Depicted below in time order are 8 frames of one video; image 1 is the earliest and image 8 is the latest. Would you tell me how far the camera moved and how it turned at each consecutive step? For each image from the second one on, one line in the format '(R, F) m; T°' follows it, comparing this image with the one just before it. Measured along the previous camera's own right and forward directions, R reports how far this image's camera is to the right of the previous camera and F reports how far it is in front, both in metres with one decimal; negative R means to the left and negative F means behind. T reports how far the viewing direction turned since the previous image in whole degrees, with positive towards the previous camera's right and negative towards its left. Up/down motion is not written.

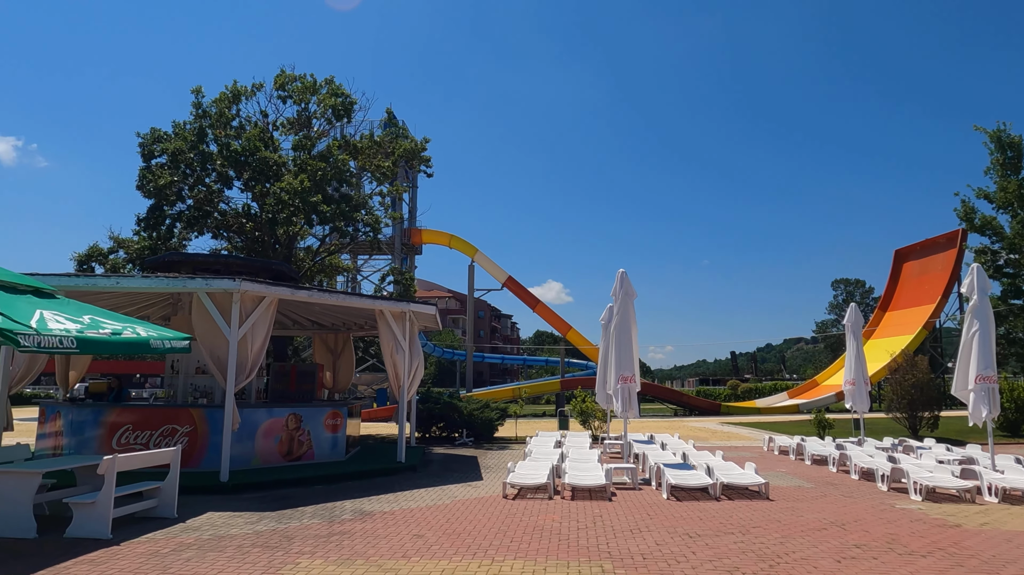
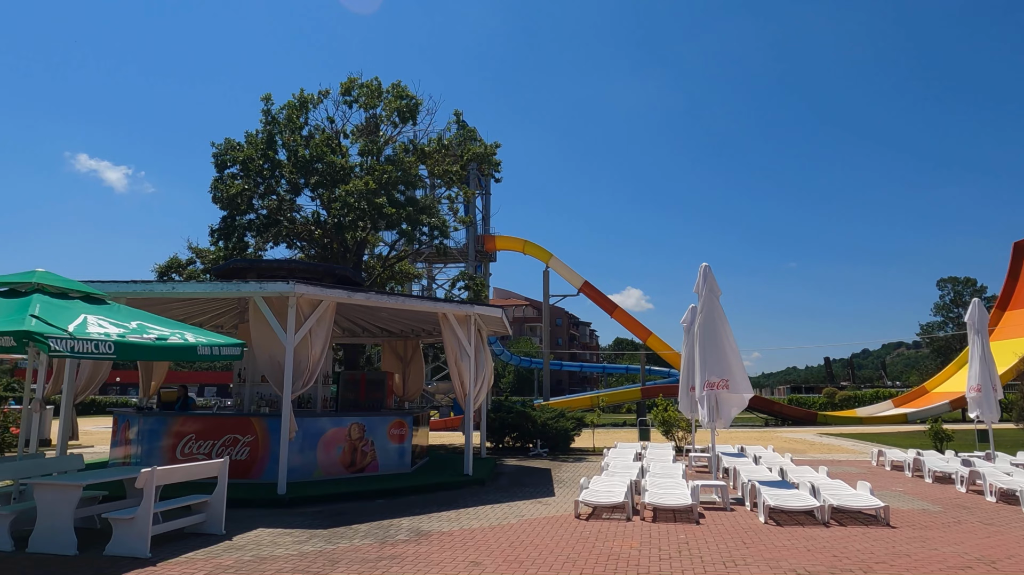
(+0.1, +0.9) m; -7°
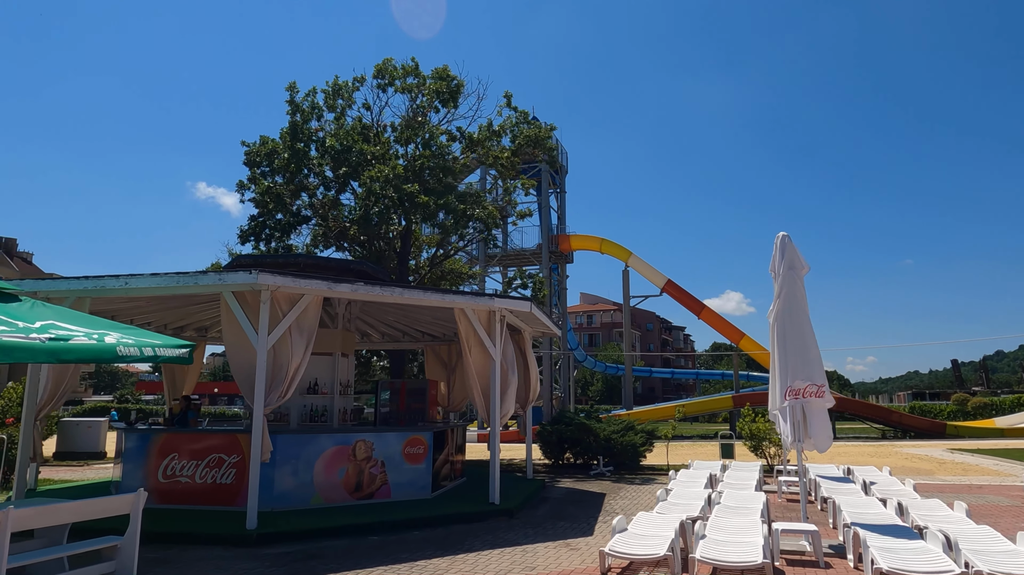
(+0.9, +2.2) m; -8°
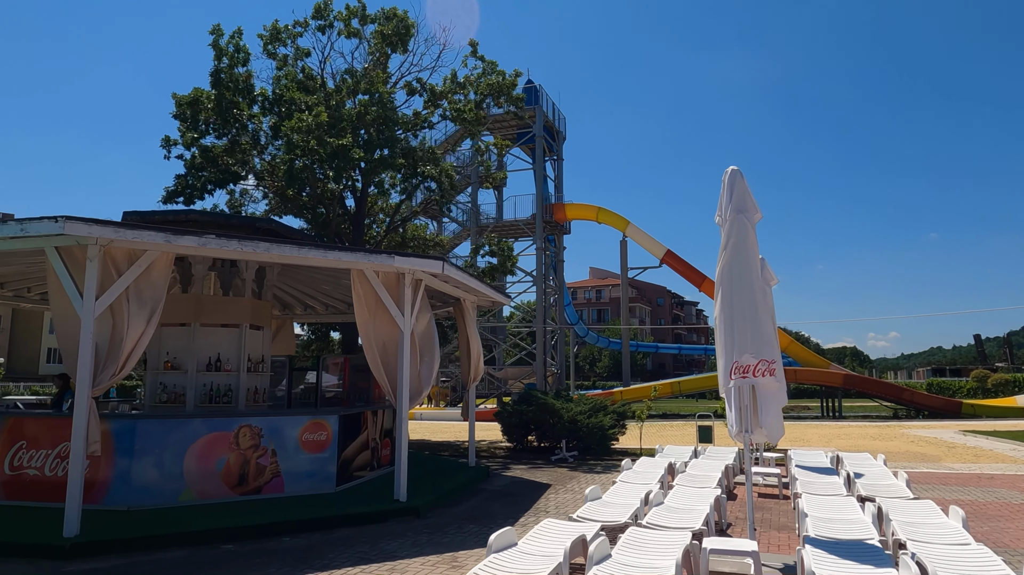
(+1.4, +1.7) m; -2°
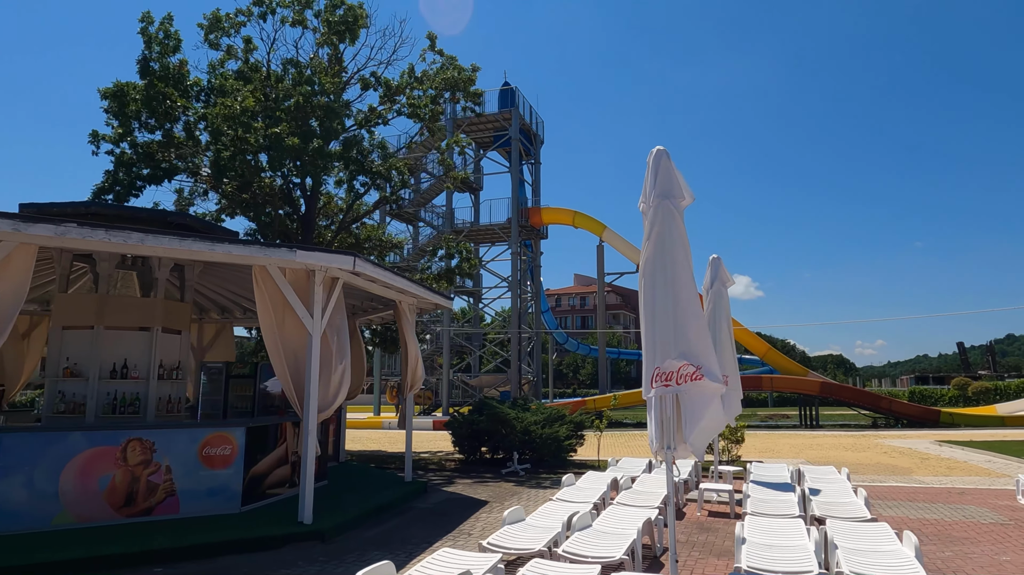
(+0.8, +0.8) m; +1°
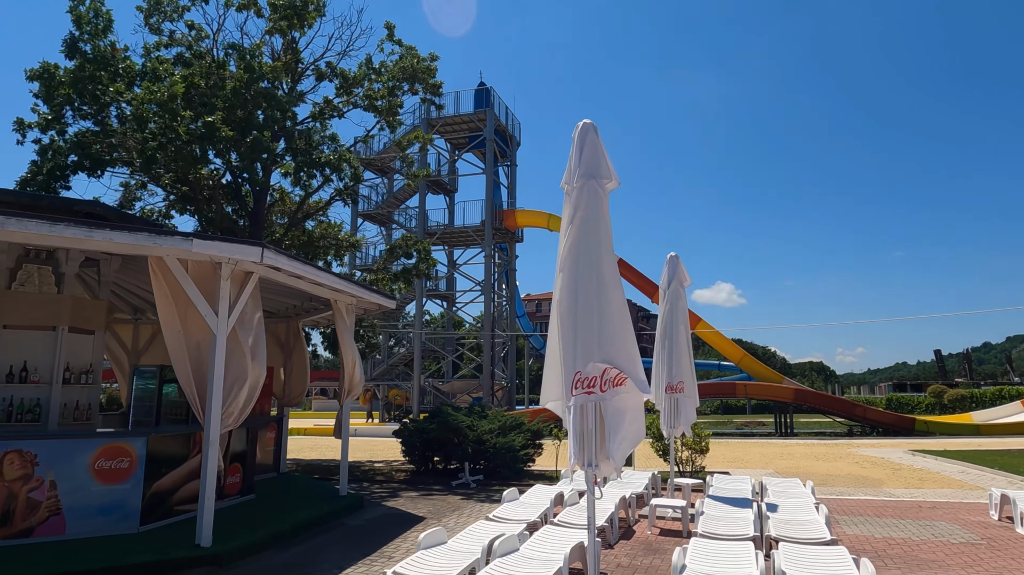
(+0.6, +0.7) m; +1°
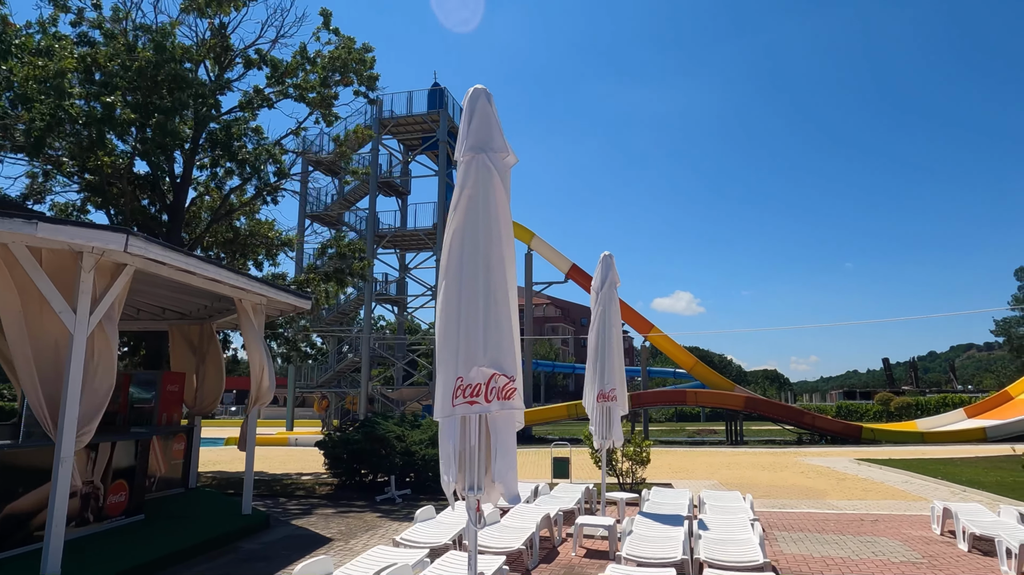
(+0.5, +0.7) m; +3°
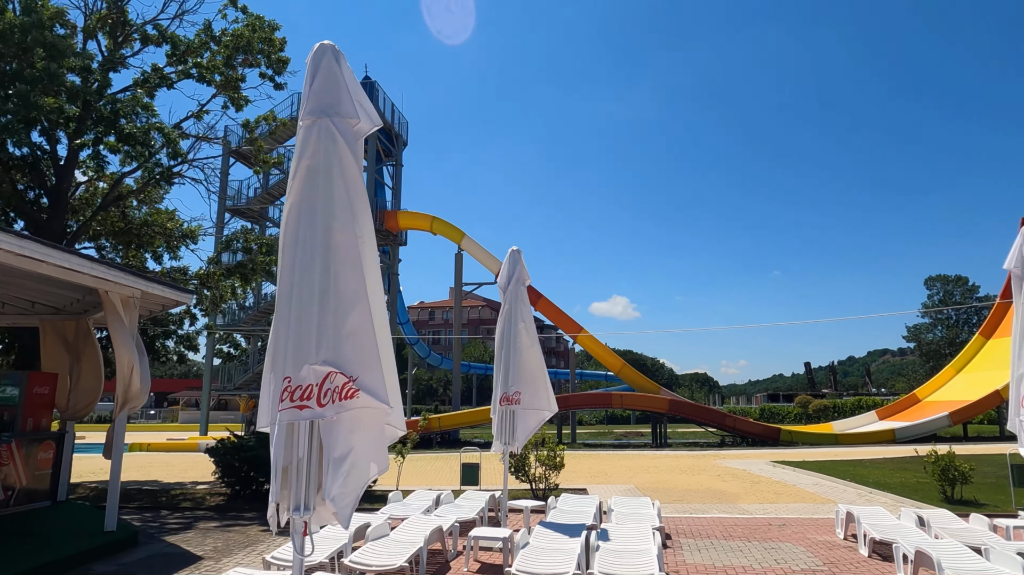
(+0.5, +0.5) m; +5°
